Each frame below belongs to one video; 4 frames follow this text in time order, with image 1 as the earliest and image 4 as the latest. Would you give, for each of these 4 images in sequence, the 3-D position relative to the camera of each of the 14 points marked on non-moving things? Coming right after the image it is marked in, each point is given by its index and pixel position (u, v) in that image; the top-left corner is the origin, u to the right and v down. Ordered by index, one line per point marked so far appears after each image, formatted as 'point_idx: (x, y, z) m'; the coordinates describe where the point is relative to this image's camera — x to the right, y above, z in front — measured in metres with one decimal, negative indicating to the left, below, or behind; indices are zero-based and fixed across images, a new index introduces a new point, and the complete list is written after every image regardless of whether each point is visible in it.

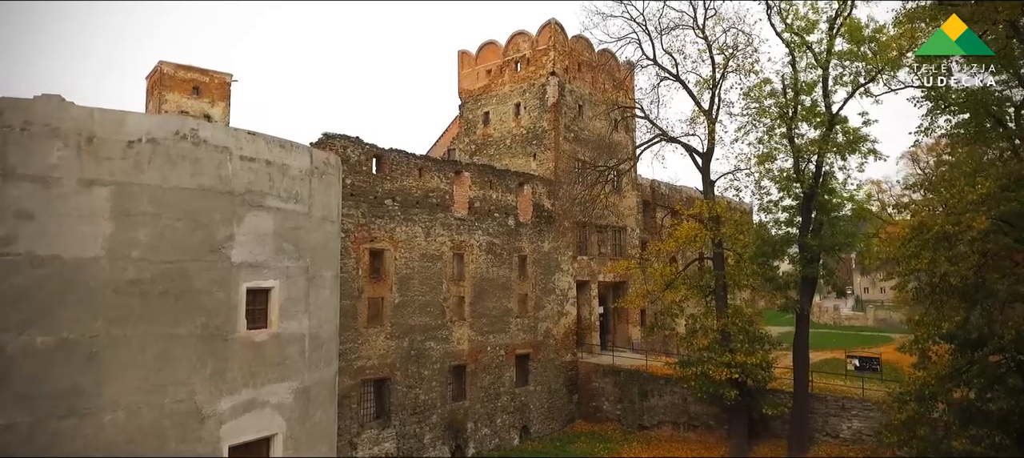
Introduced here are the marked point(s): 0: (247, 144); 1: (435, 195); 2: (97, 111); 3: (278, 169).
0: (-3.6, +1.1, +8.8) m
1: (-1.9, +0.8, +15.8) m
2: (-5.0, +1.4, +7.8) m
3: (-3.3, +0.9, +9.2) m
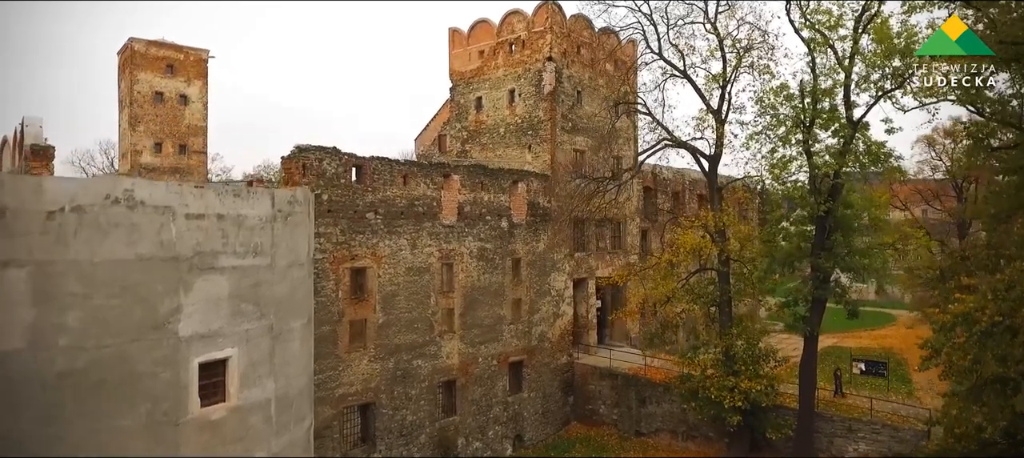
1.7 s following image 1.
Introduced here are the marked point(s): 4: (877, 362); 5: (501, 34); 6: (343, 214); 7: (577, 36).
0: (-3.8, +0.3, +7.7) m
1: (-2.1, +0.6, +14.7) m
2: (-5.1, +0.5, +6.7) m
3: (-3.5, +0.1, +8.1) m
4: (+9.9, -3.5, +17.7) m
5: (-0.3, +5.9, +19.7) m
6: (-3.4, +0.3, +13.1) m
7: (+1.9, +5.8, +19.5) m
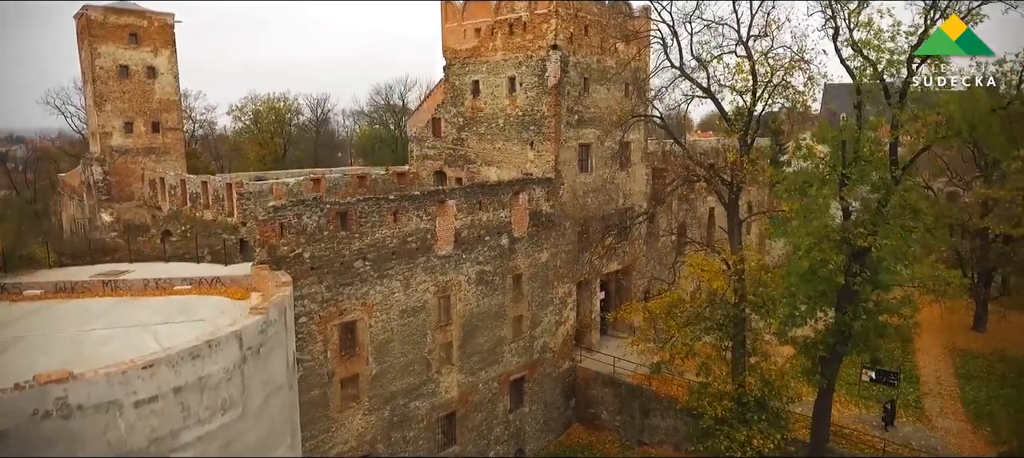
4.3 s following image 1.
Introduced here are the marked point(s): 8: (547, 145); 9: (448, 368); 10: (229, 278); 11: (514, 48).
0: (-3.7, -1.6, +6.6) m
1: (-2.0, -0.2, +13.4) m
2: (-5.1, -1.6, +5.5) m
3: (-3.4, -1.7, +7.0) m
4: (+9.9, -3.7, +17.1) m
5: (-0.3, +5.9, +17.6) m
6: (-3.4, -0.7, +12.0) m
7: (+1.9, +5.7, +17.3) m
8: (+0.9, +2.2, +16.9) m
9: (-1.4, -3.1, +14.6) m
10: (-4.7, -0.8, +10.9) m
11: (+0.1, +4.8, +17.4) m
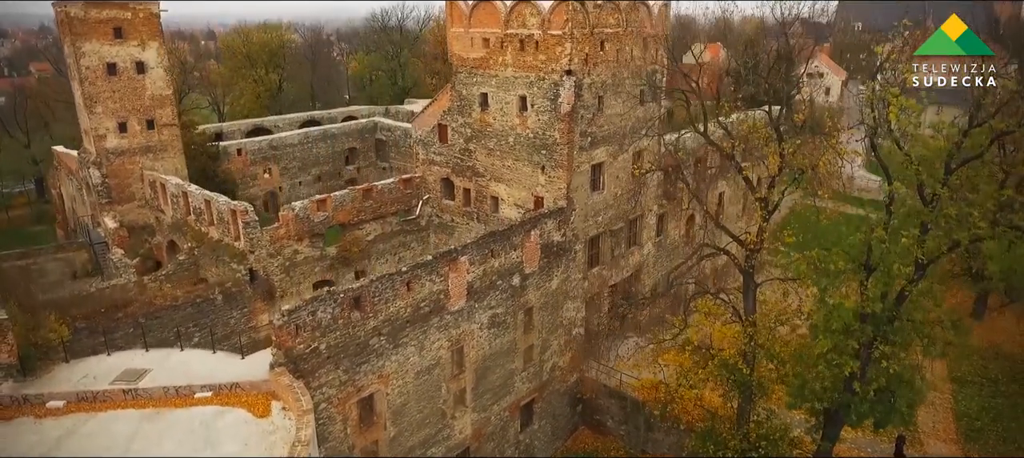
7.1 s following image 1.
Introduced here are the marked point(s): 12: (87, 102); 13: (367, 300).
0: (-3.4, -4.0, +6.8) m
1: (-1.7, -1.5, +13.4) m
2: (-4.8, -4.2, +5.8) m
3: (-3.2, -4.1, +7.3) m
4: (+10.2, -4.4, +17.6) m
5: (-0.1, +5.2, +16.4) m
6: (-3.1, -2.3, +12.0) m
7: (+2.2, +5.0, +16.2) m
8: (+1.2, +1.4, +16.4) m
9: (-1.2, -4.2, +15.0) m
10: (-4.4, -2.6, +11.0) m
11: (+0.3, +4.1, +16.4) m
12: (-12.6, +3.8, +19.3) m
13: (-2.7, -1.3, +12.2) m
